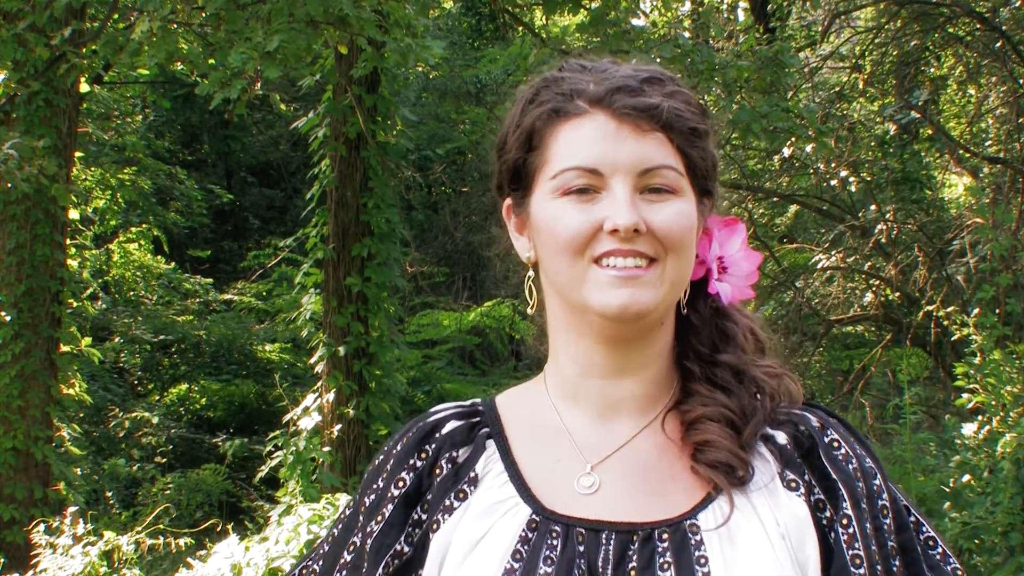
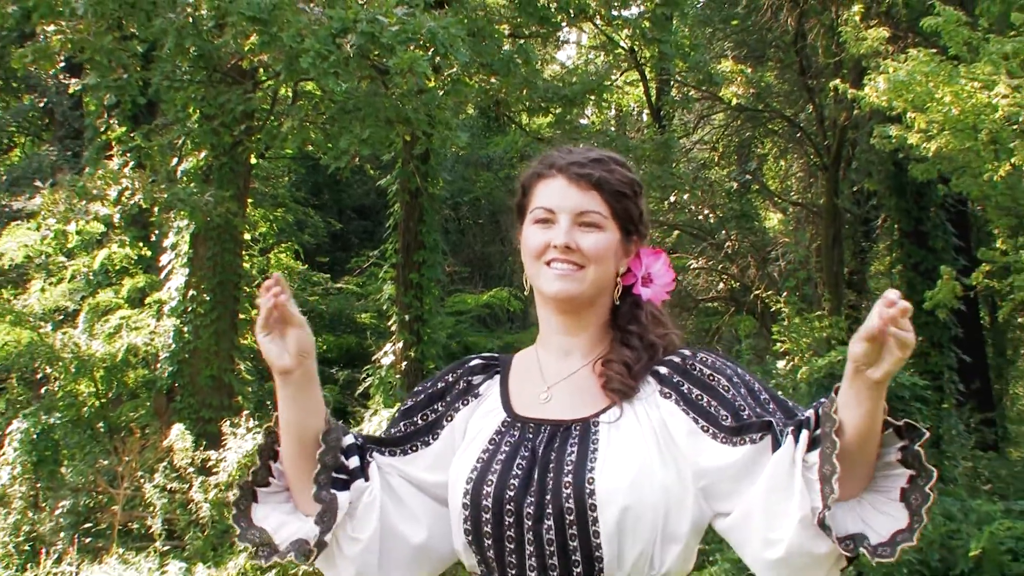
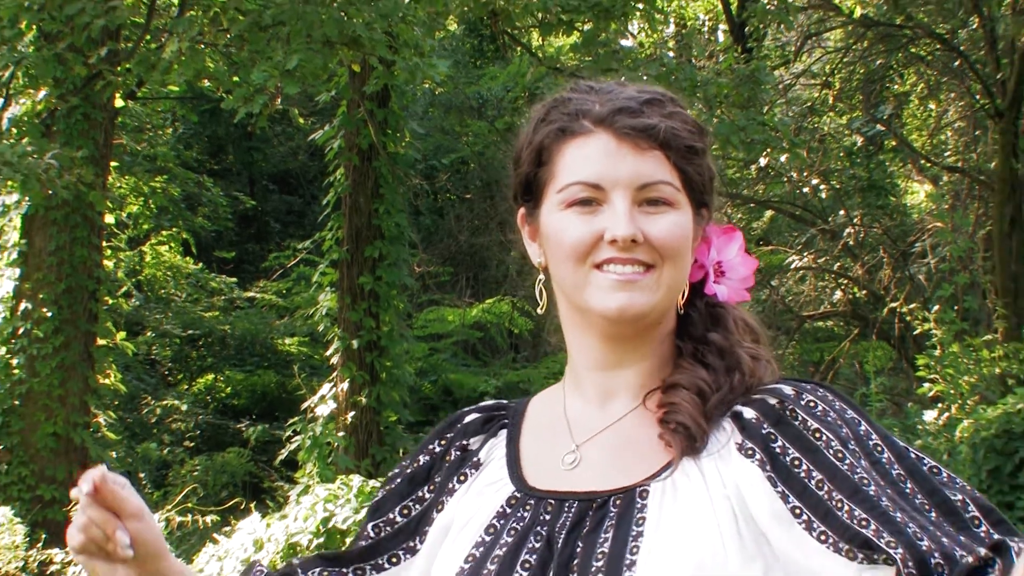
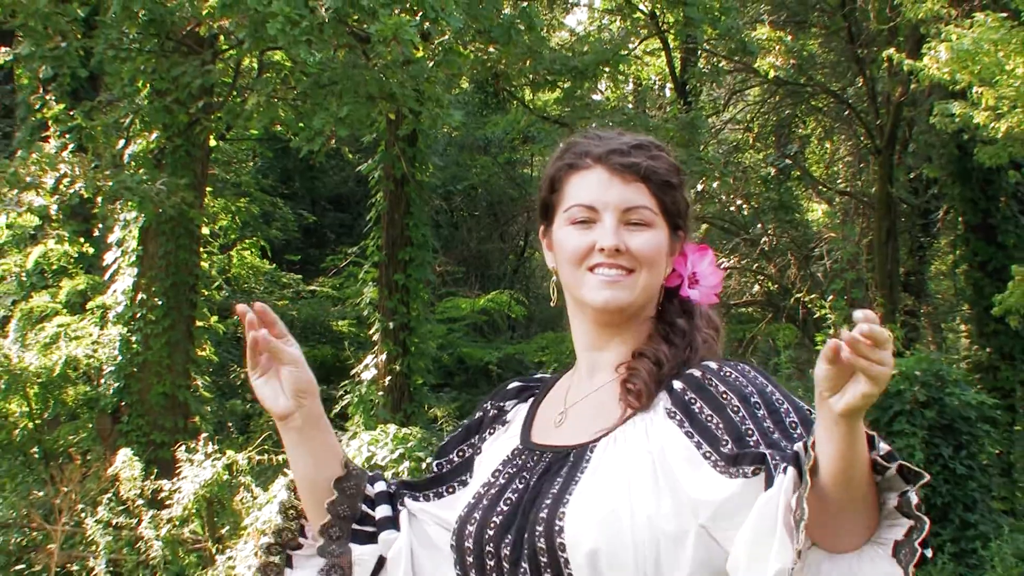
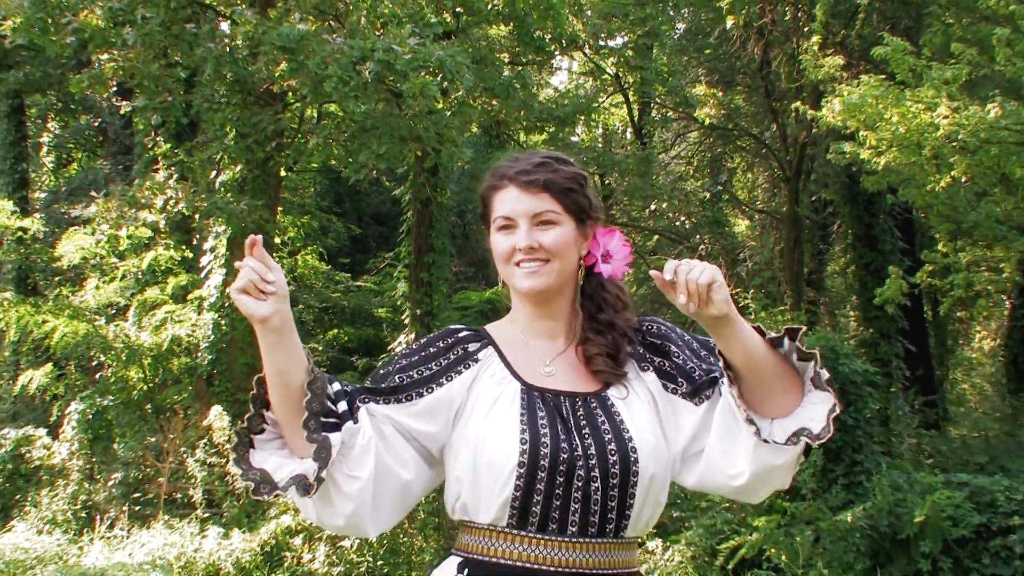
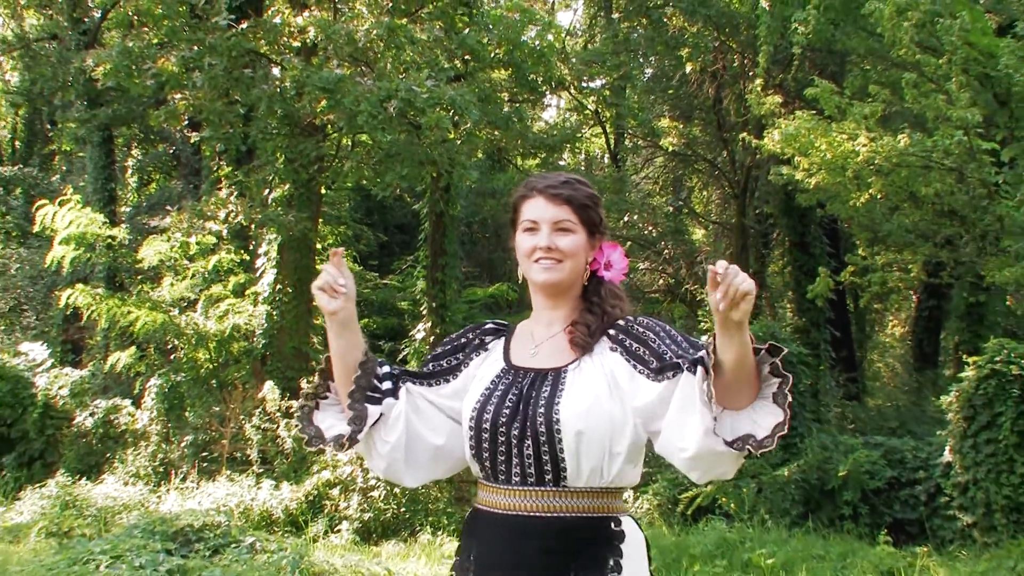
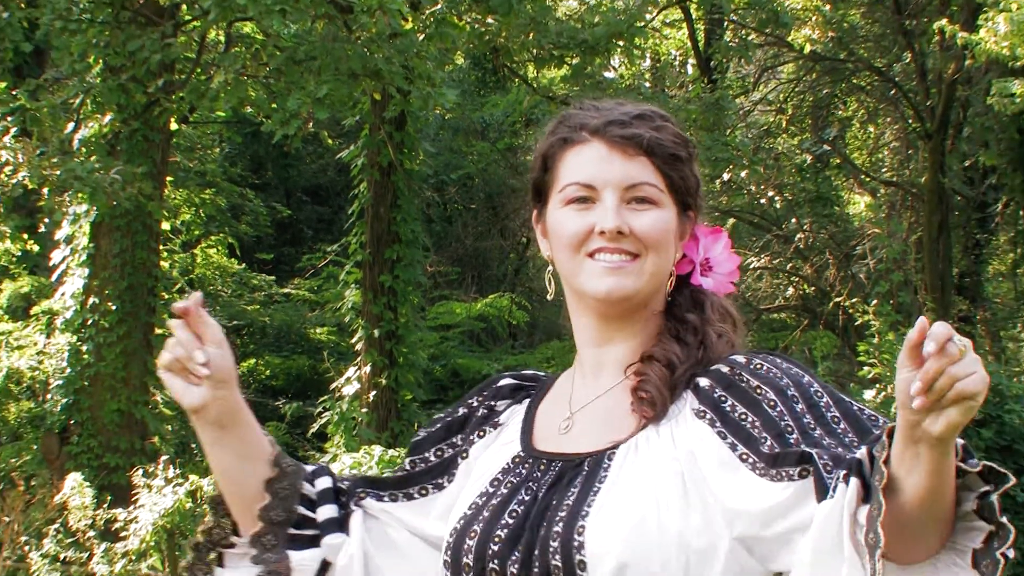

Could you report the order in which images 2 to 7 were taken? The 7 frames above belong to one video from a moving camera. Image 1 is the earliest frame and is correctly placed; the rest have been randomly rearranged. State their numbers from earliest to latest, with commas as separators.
3, 7, 4, 2, 5, 6
